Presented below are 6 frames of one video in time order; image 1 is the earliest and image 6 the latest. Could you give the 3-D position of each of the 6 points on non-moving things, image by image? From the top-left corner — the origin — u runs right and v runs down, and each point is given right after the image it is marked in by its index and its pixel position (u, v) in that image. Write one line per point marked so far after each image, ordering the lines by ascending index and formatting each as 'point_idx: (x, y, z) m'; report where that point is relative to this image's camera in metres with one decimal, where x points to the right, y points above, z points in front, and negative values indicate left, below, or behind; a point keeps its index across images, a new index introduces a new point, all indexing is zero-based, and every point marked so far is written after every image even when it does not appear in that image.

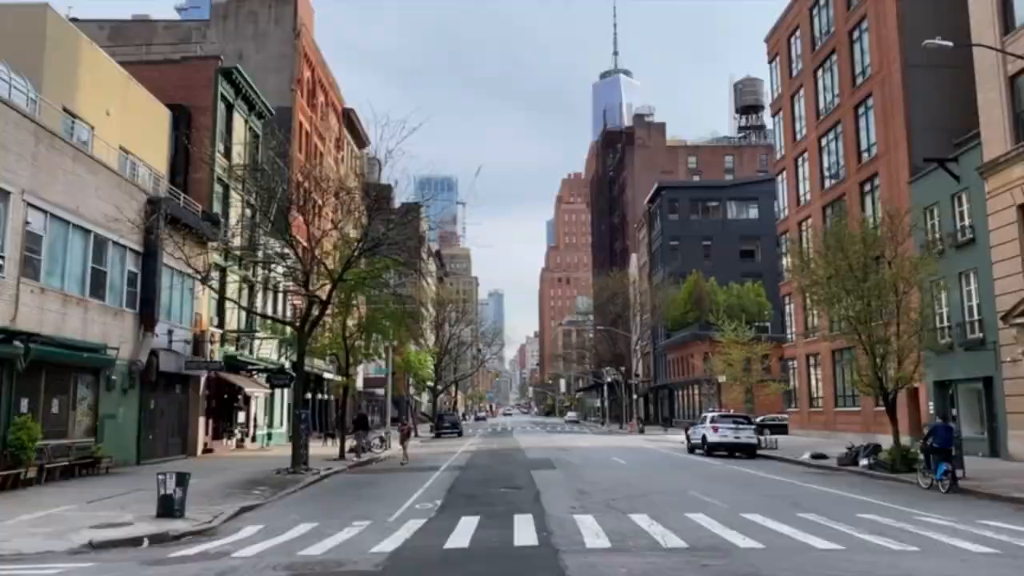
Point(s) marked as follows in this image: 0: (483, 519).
0: (-0.5, -3.7, +13.4) m
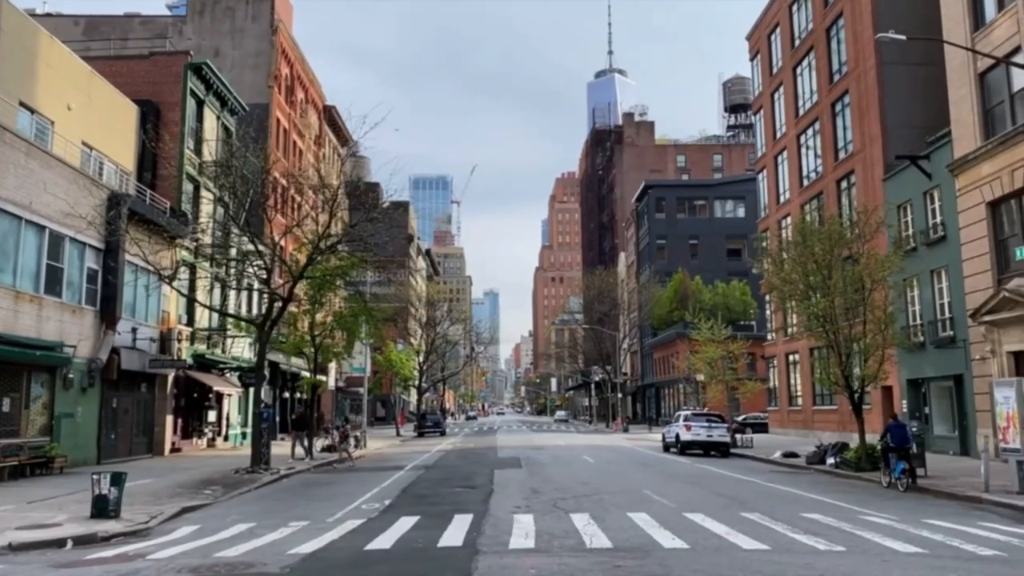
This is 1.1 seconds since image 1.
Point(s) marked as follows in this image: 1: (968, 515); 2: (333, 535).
0: (-1.5, -3.6, +13.1) m
1: (+7.5, -3.7, +14.0) m
2: (-2.6, -3.5, +12.1) m
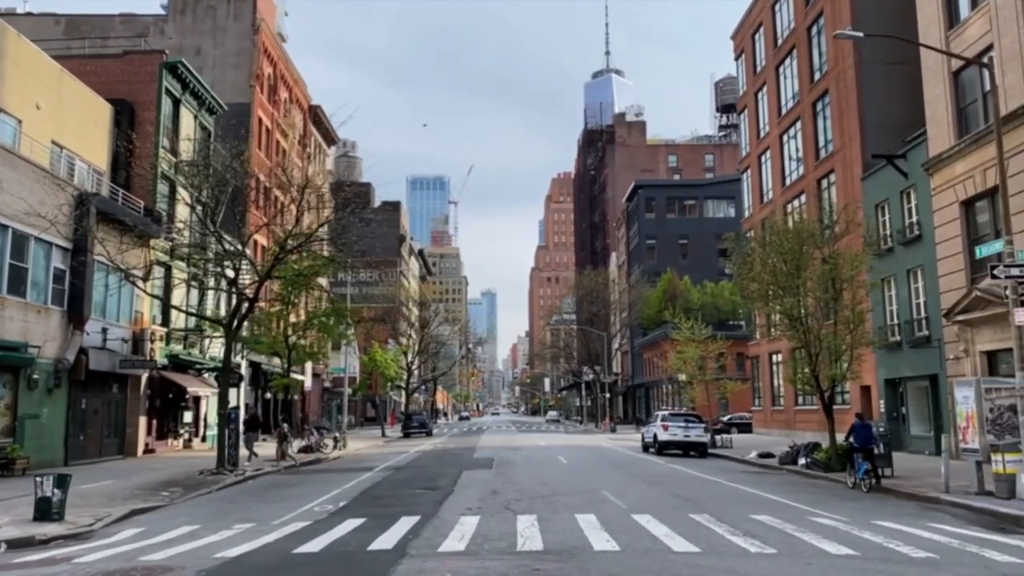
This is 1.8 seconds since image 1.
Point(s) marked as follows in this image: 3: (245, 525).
0: (-2.3, -3.6, +13.0) m
1: (+6.7, -3.7, +13.9) m
2: (-3.4, -3.5, +11.9) m
3: (-4.3, -3.8, +13.4) m
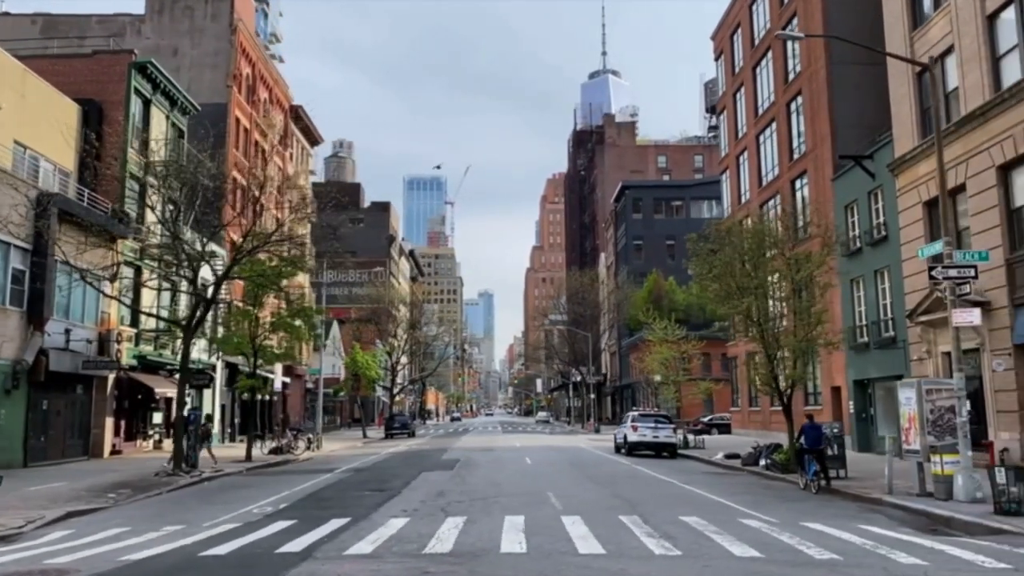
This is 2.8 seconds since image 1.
0: (-3.4, -3.6, +12.9) m
1: (+5.6, -3.7, +13.9) m
2: (-4.5, -3.5, +11.8) m
3: (-5.3, -3.8, +13.4) m
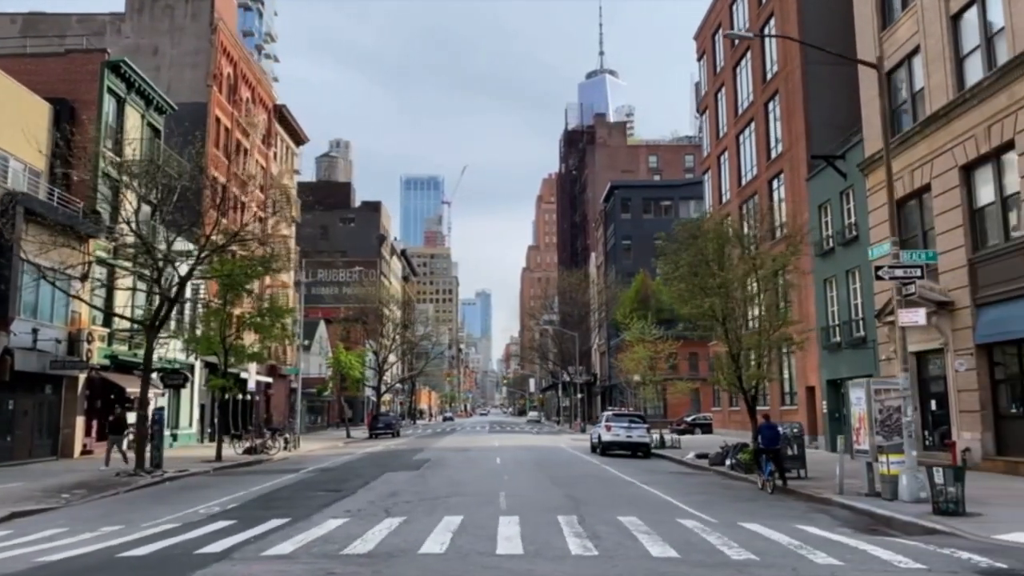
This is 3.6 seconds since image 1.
0: (-4.3, -3.6, +12.9) m
1: (+4.7, -3.7, +13.8) m
2: (-5.4, -3.5, +11.8) m
3: (-6.3, -3.8, +13.3) m
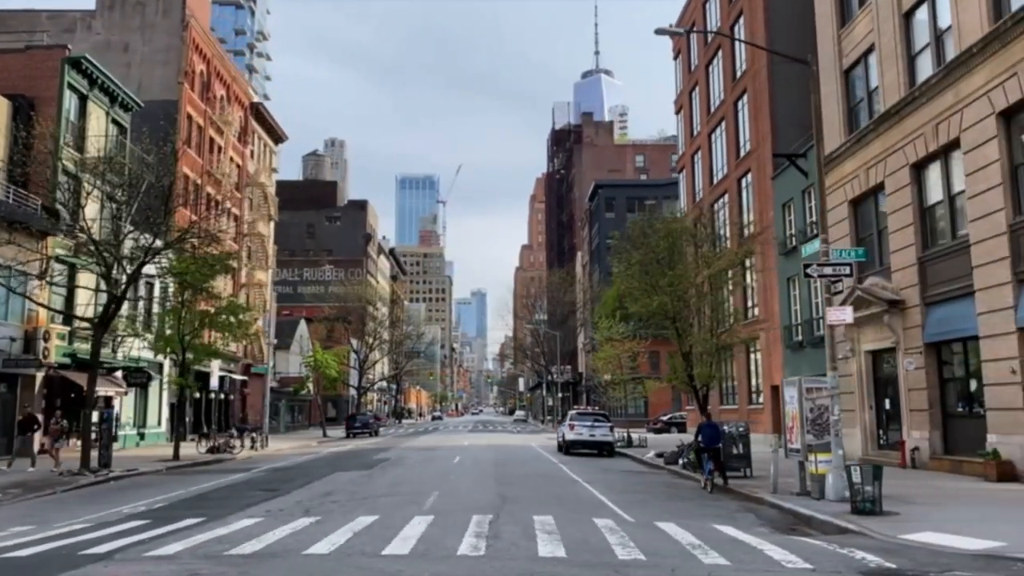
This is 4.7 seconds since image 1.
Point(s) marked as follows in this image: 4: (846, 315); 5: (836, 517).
0: (-5.6, -3.6, +12.7) m
1: (+3.4, -3.7, +13.7) m
2: (-6.7, -3.5, +11.6) m
3: (-7.5, -3.7, +13.1) m
4: (+5.8, -0.5, +14.6) m
5: (+4.9, -3.4, +12.7) m
